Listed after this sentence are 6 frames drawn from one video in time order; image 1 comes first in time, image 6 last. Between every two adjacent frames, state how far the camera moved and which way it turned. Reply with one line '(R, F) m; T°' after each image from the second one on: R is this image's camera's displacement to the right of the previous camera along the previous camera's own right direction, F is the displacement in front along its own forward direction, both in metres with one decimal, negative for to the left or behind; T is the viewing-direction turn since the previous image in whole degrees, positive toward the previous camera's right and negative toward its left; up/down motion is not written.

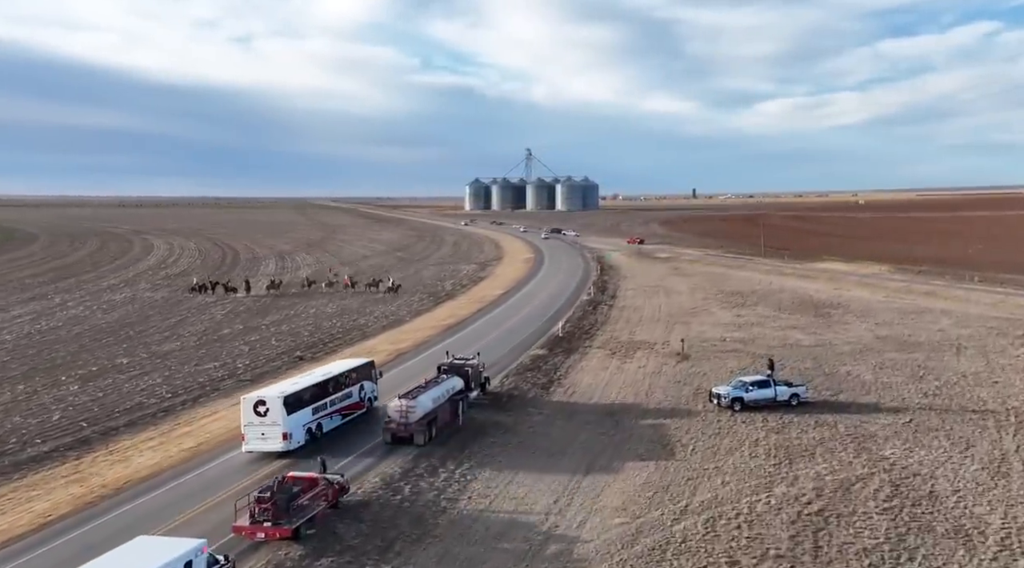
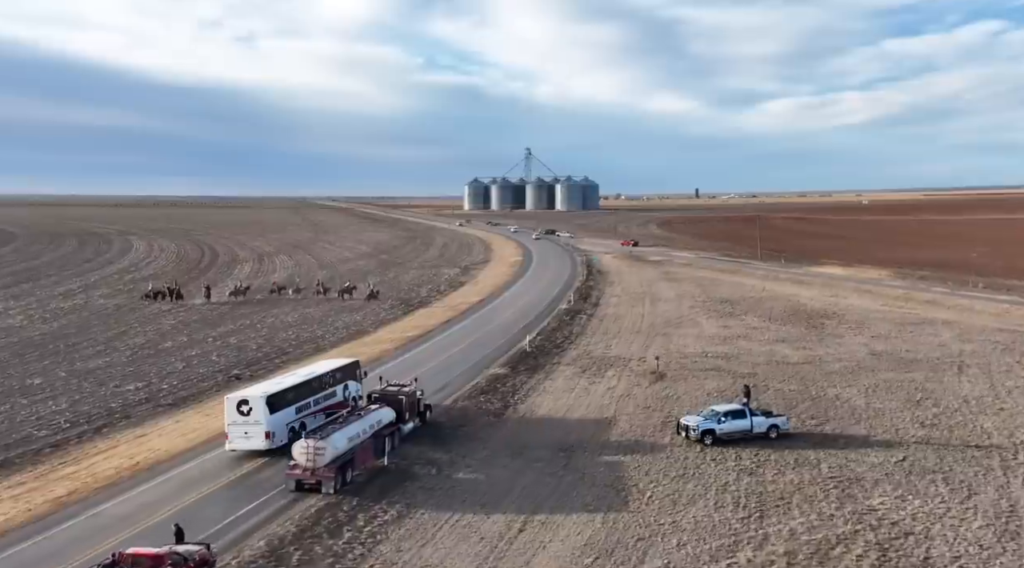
(+1.8, +3.2) m; 0°
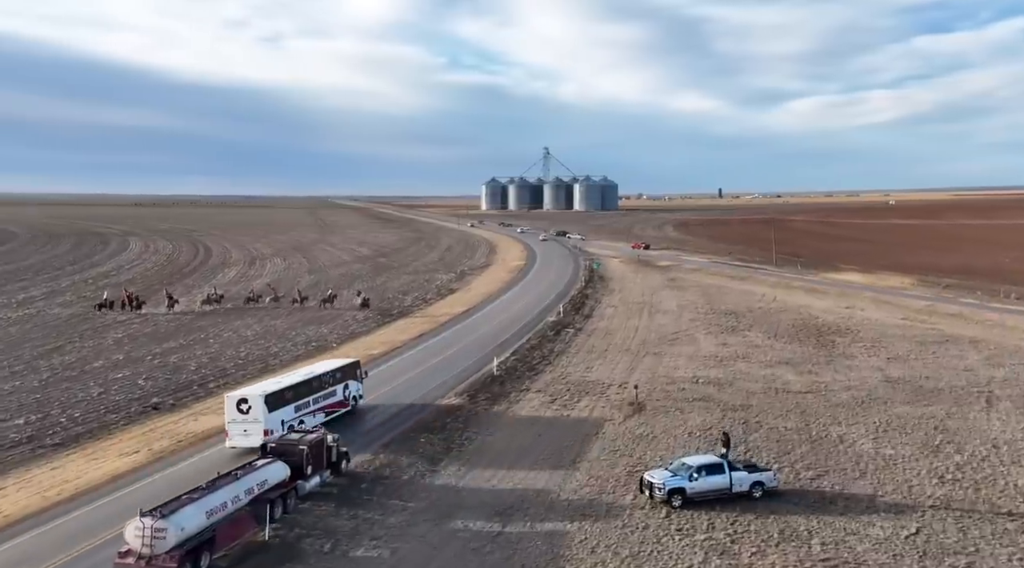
(+2.3, +4.3) m; -1°
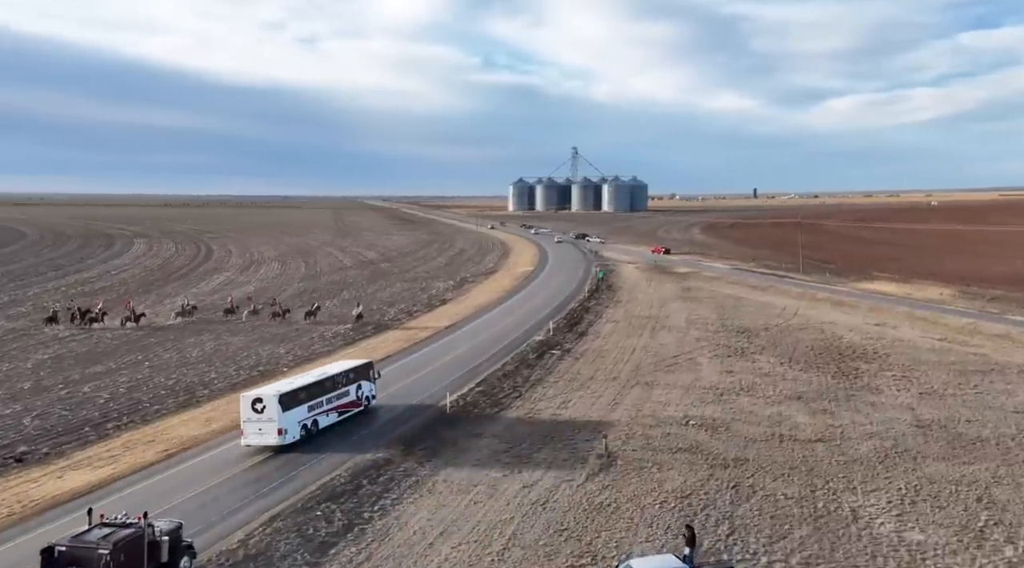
(+2.6, +5.3) m; -2°
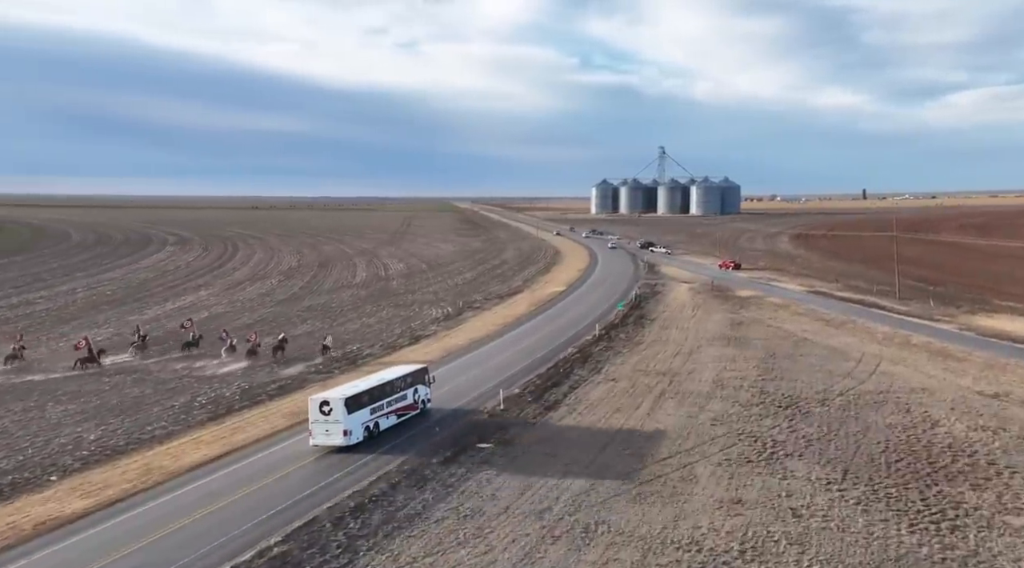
(+6.2, +14.1) m; -7°
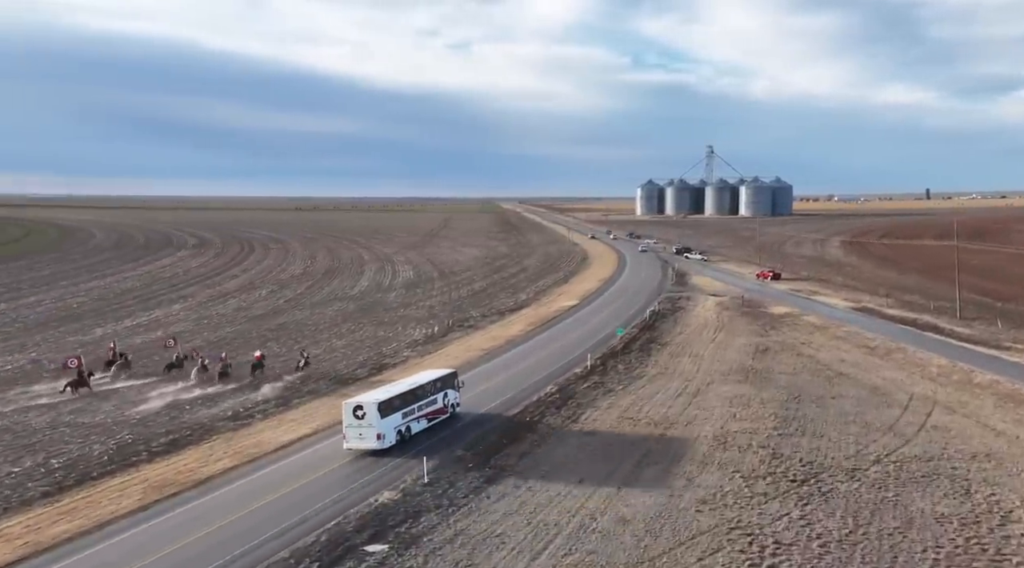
(+3.7, +7.6) m; -3°
